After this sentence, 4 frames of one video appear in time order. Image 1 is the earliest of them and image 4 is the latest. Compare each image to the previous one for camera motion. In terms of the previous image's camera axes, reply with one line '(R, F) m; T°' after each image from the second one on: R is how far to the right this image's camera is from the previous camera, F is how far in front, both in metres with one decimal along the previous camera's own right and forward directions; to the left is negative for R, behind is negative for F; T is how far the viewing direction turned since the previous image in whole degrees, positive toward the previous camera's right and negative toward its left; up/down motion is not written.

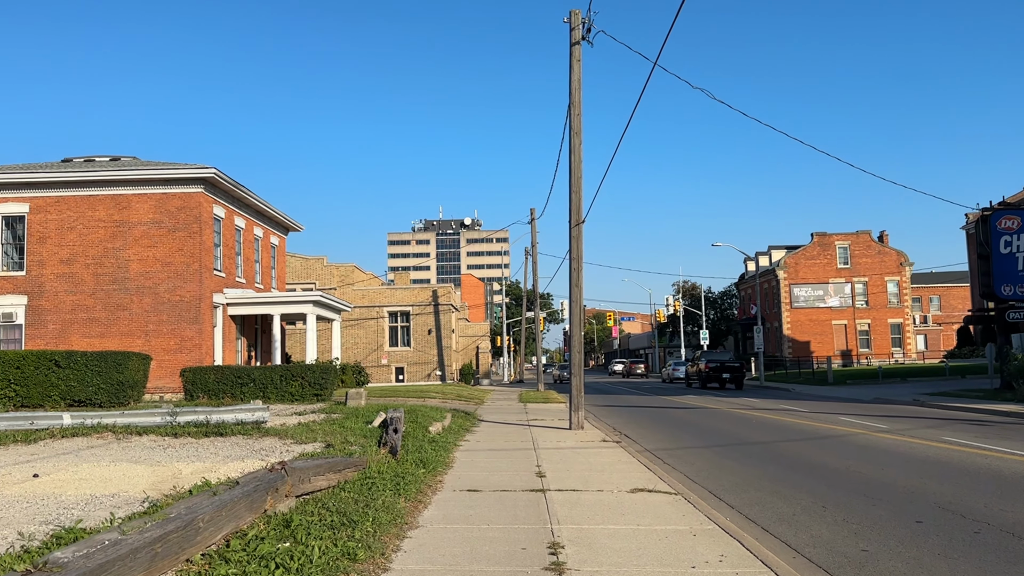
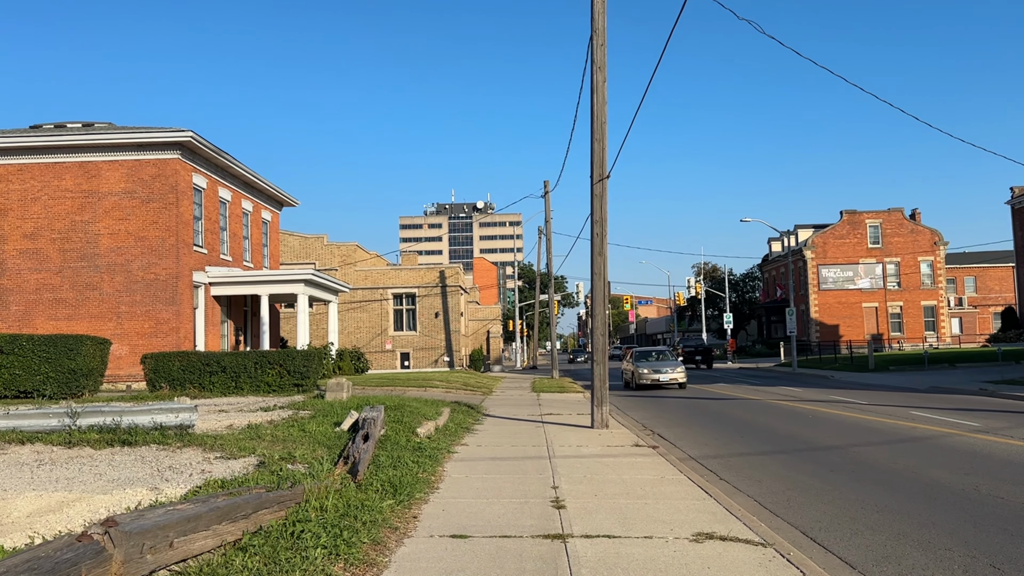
(+0.1, +3.3) m; -1°
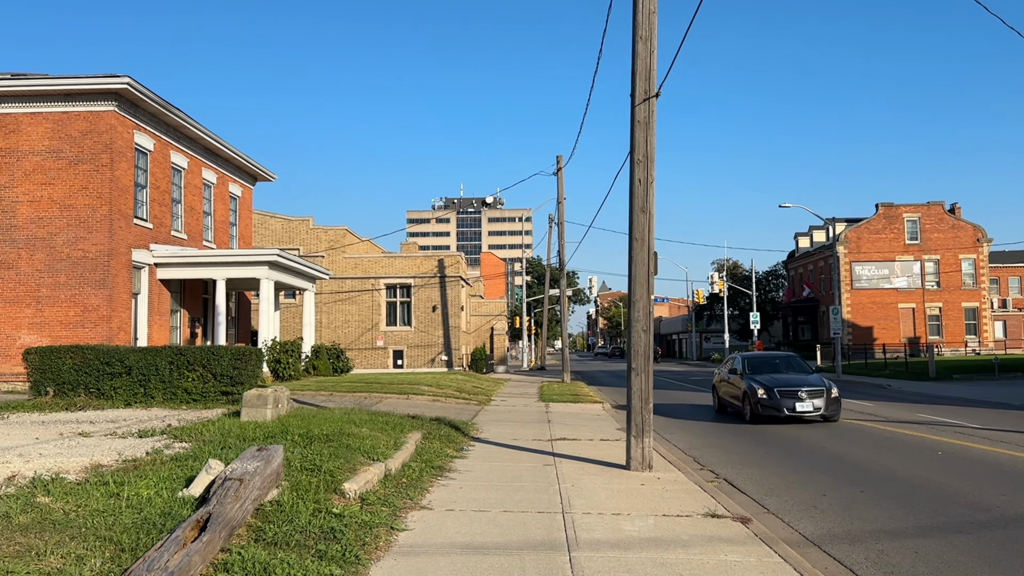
(+0.1, +5.1) m; -1°
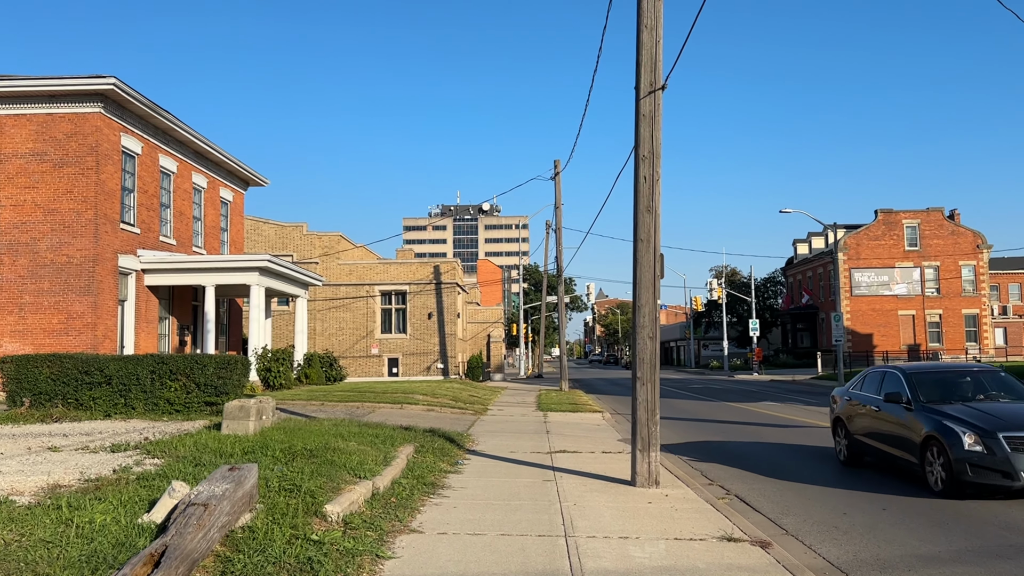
(0.0, +0.6) m; 0°
